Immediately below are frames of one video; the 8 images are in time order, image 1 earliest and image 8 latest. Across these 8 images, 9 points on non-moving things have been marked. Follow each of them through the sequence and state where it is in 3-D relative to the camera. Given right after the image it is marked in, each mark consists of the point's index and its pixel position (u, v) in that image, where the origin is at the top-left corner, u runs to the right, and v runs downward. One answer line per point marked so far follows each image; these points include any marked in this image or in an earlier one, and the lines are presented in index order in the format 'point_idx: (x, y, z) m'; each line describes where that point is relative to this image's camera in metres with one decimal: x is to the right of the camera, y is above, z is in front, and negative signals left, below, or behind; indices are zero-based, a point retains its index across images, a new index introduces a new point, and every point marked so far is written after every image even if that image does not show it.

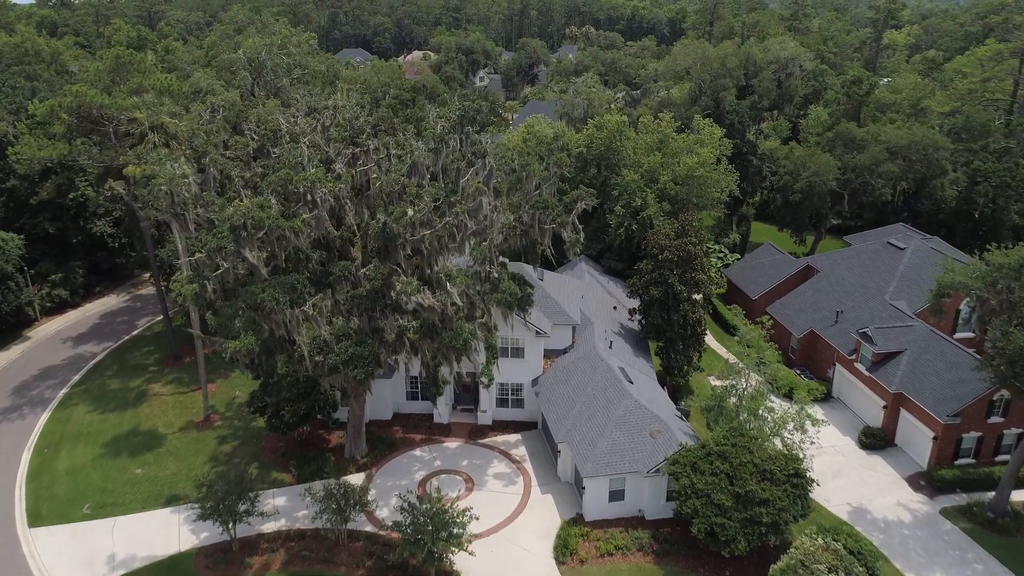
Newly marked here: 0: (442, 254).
0: (-1.6, +0.8, +16.6) m
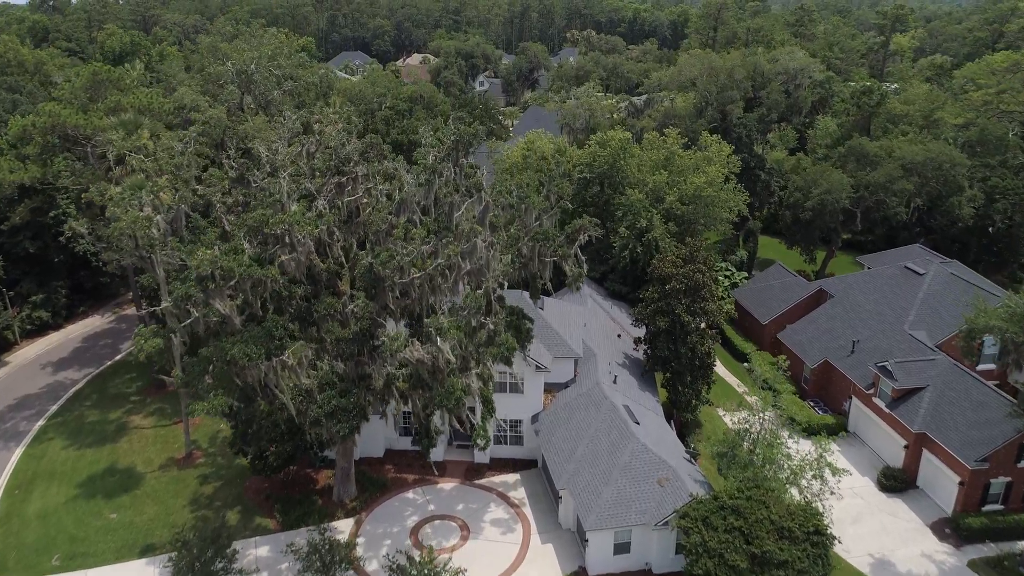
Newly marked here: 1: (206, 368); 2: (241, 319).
0: (-1.6, -0.2, +15.3) m
1: (-6.2, -1.6, +14.6) m
2: (-5.3, -0.6, +14.2) m
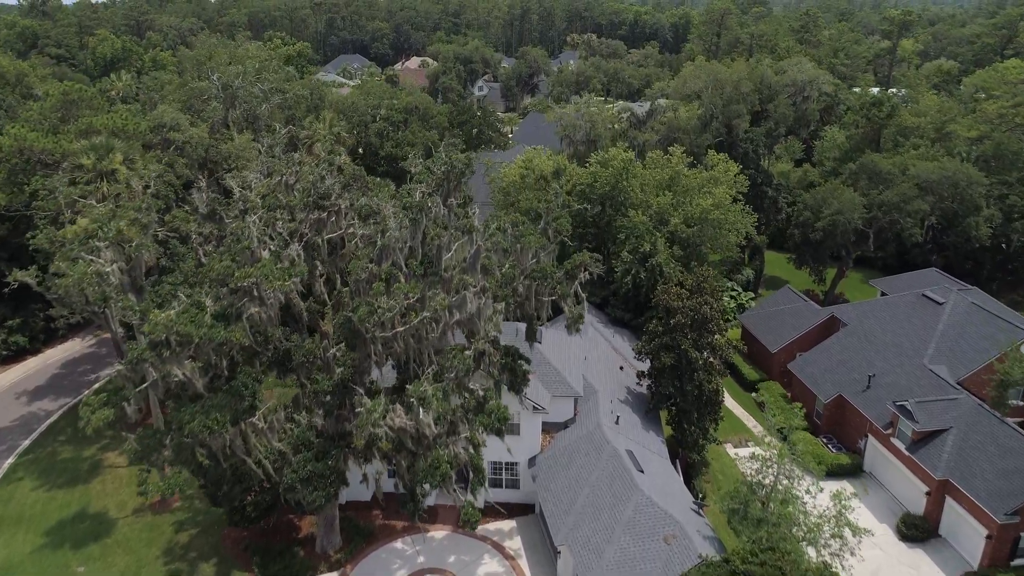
0: (-1.7, -1.1, +14.0) m
1: (-6.3, -2.6, +13.2) m
2: (-5.5, -1.6, +12.9) m
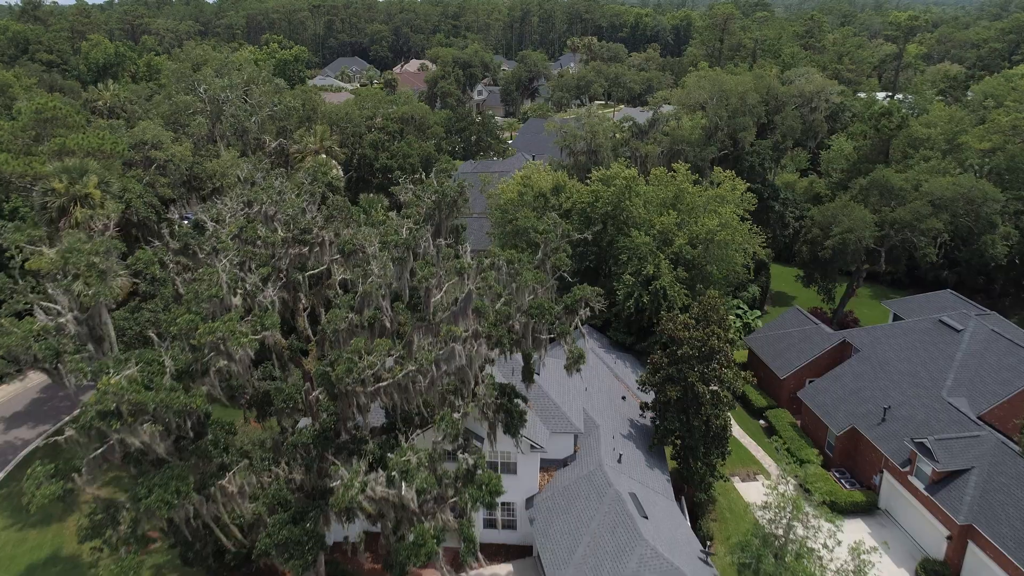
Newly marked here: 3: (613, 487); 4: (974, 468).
0: (-1.8, -2.0, +12.9) m
1: (-6.4, -3.4, +12.1) m
2: (-5.6, -2.4, +11.8) m
3: (+2.5, -5.0, +18.2) m
4: (+12.1, -4.7, +19.0) m
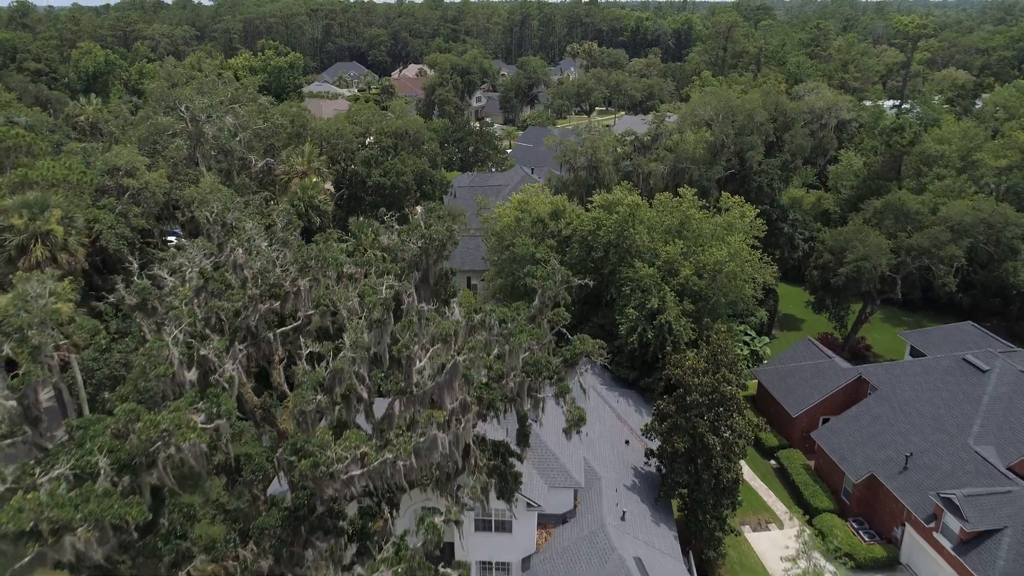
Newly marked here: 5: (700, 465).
0: (-2.0, -3.1, +11.5) m
1: (-6.5, -4.5, +10.7) m
2: (-5.7, -3.5, +10.3) m
3: (+2.4, -6.1, +16.8) m
4: (+12.0, -5.8, +17.5) m
5: (+4.9, -4.6, +18.8) m
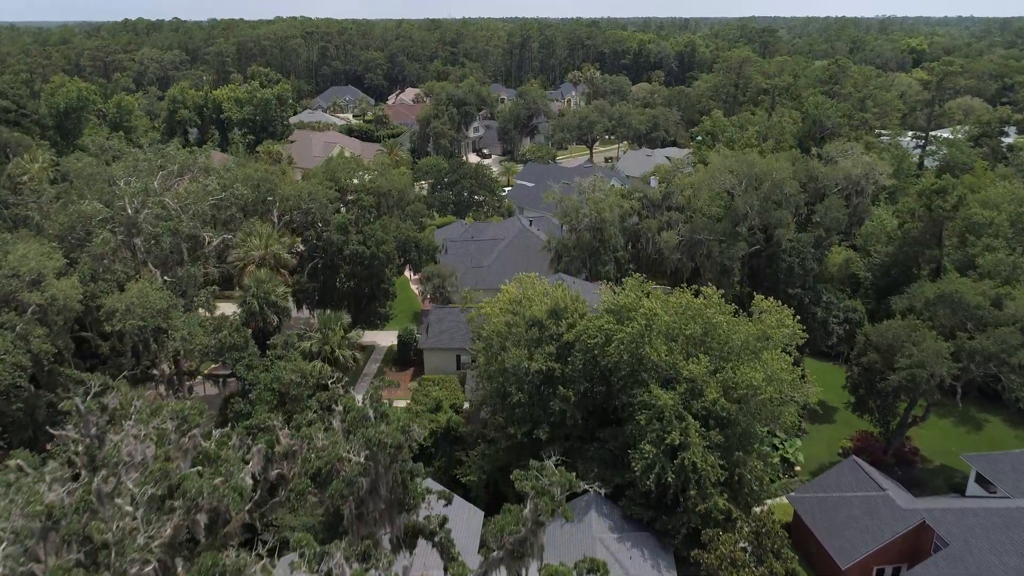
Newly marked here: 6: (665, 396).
0: (-2.3, -6.3, +7.3) m
1: (-6.8, -7.7, +6.5) m
2: (-6.0, -6.7, +6.1) m
3: (+2.1, -9.4, +12.5) m
4: (+11.7, -9.2, +13.3) m
5: (+4.6, -8.0, +14.6) m
6: (+4.1, -3.0, +19.6) m
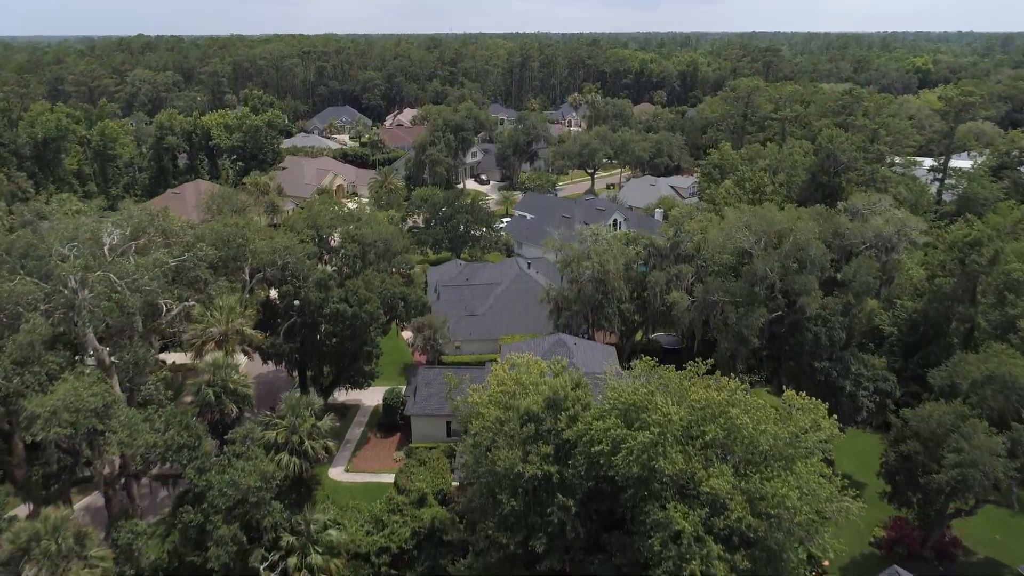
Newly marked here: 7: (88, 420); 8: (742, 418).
0: (-2.5, -8.4, +4.3) m
1: (-7.0, -9.8, +3.5) m
2: (-6.2, -8.8, +3.2) m
3: (+1.9, -11.6, +9.6) m
4: (+11.5, -11.4, +10.3) m
5: (+4.4, -10.2, +11.6) m
6: (+3.9, -5.3, +16.7) m
7: (-10.2, -3.2, +17.5) m
8: (+5.6, -3.1, +18.0) m
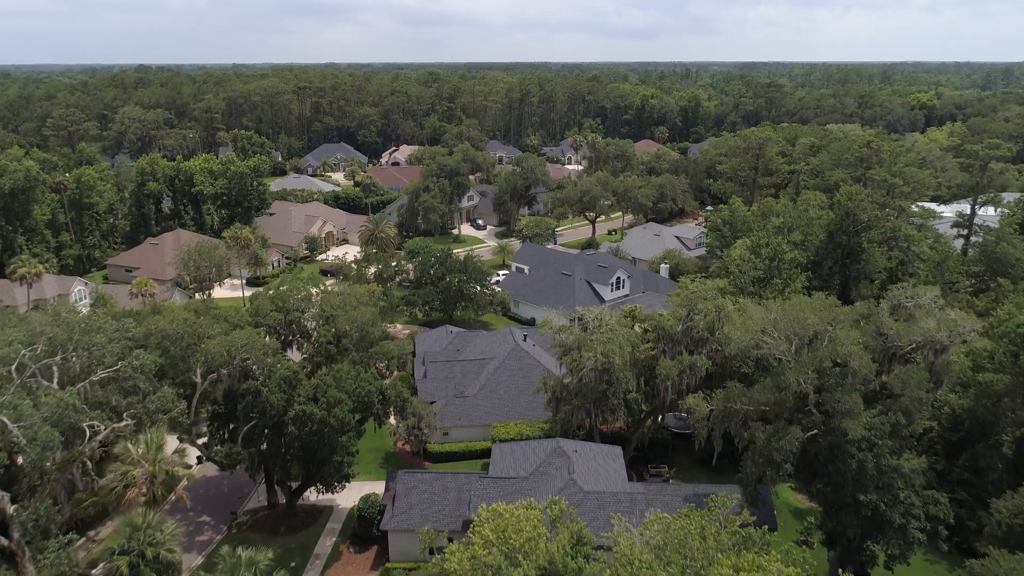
0: (-2.8, -11.1, +0.4) m
1: (-7.4, -12.4, -0.5) m
2: (-6.5, -11.4, -0.8) m
3: (+1.6, -14.5, +5.4) m
4: (+11.1, -14.3, +6.2) m
5: (+4.0, -13.1, +7.6) m
6: (+3.6, -8.4, +12.8) m
7: (-10.5, -6.3, +13.7) m
8: (+5.3, -6.3, +14.2) m
